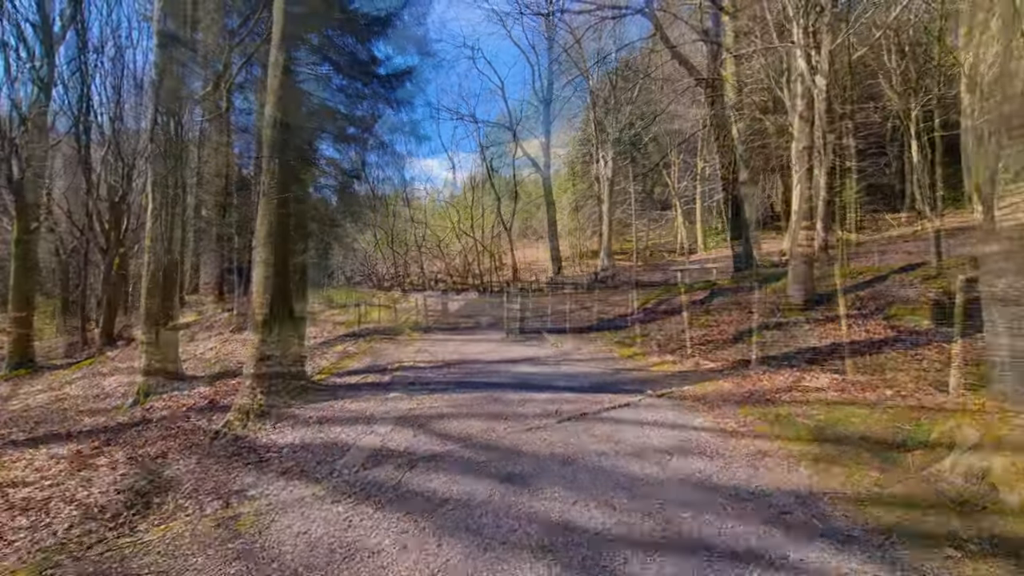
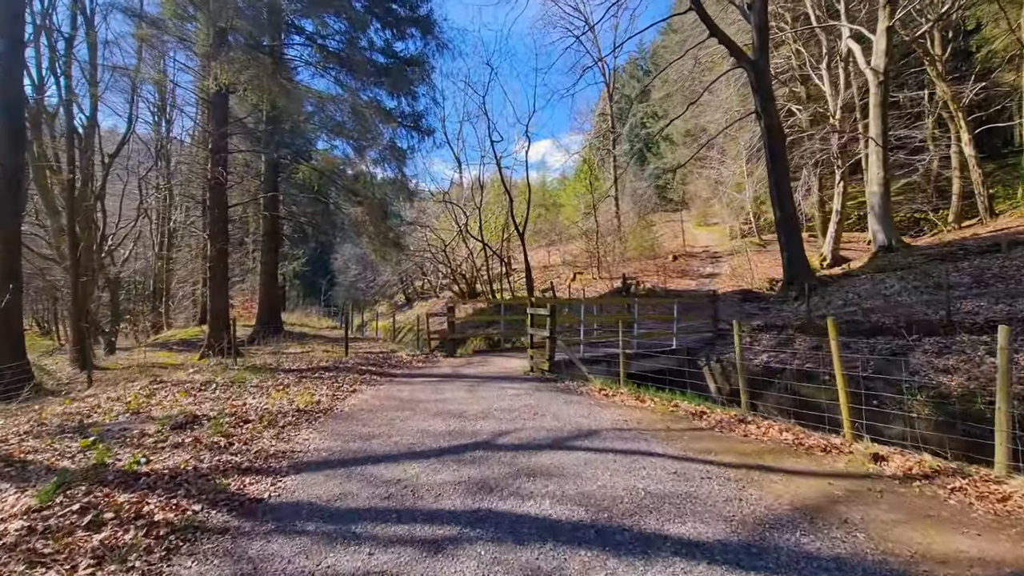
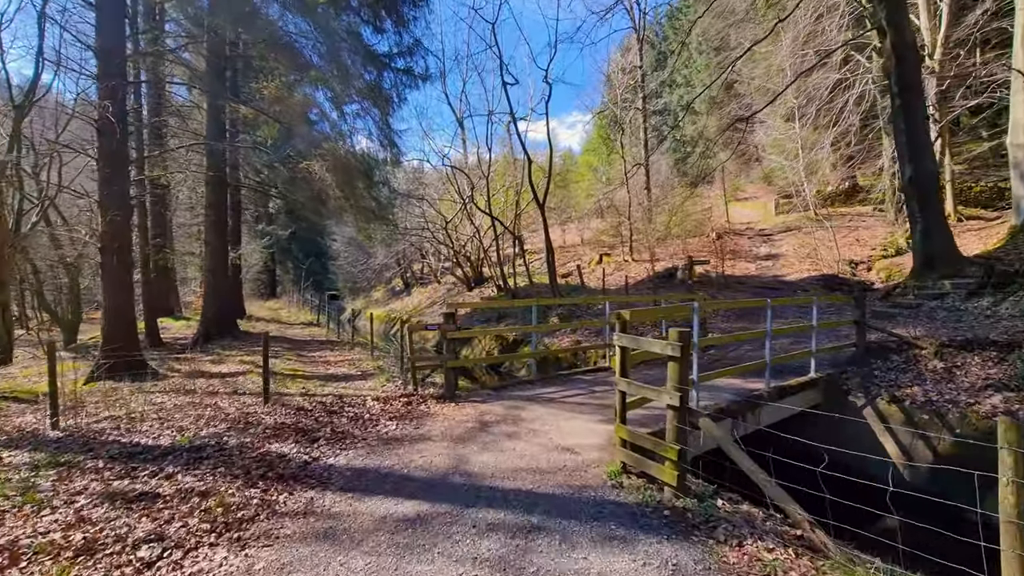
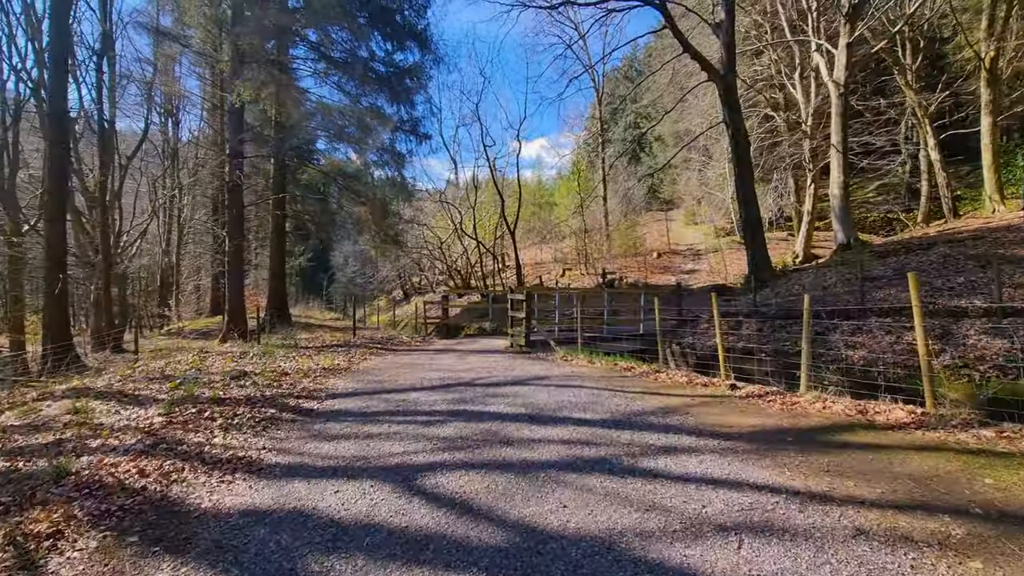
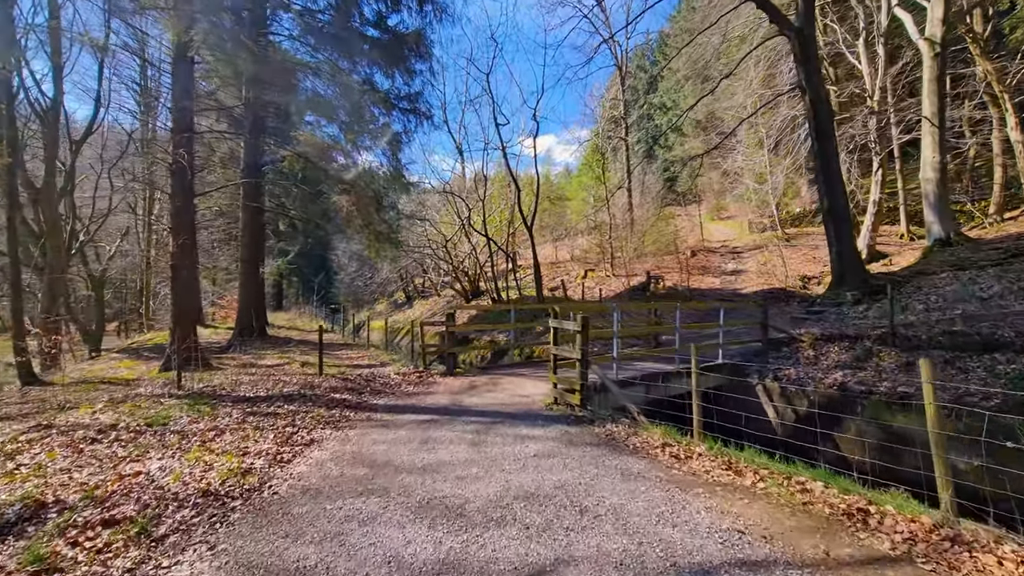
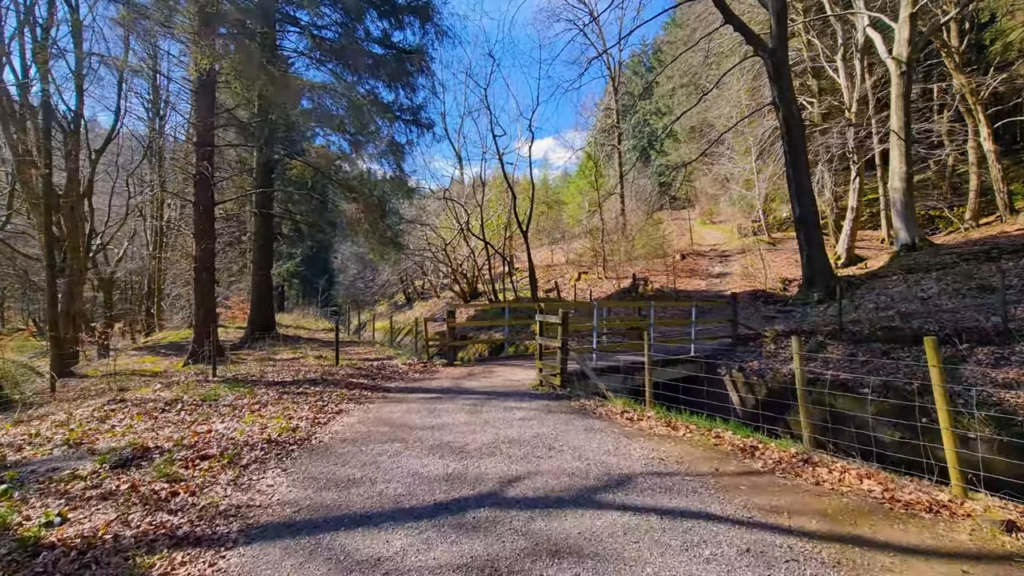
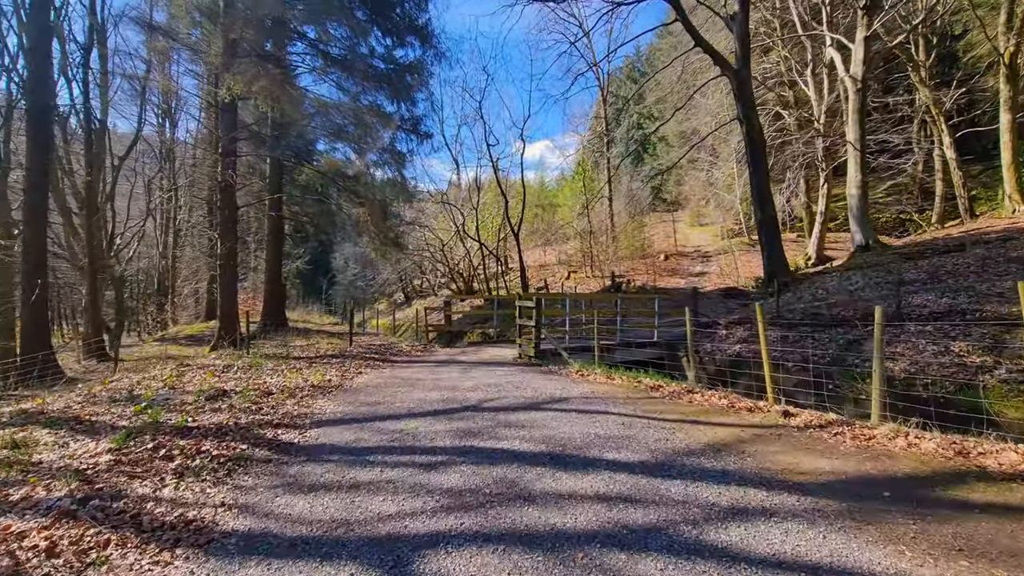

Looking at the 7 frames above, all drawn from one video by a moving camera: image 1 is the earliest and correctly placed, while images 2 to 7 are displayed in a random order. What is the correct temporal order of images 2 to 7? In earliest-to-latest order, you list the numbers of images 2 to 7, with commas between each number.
4, 7, 2, 6, 5, 3
